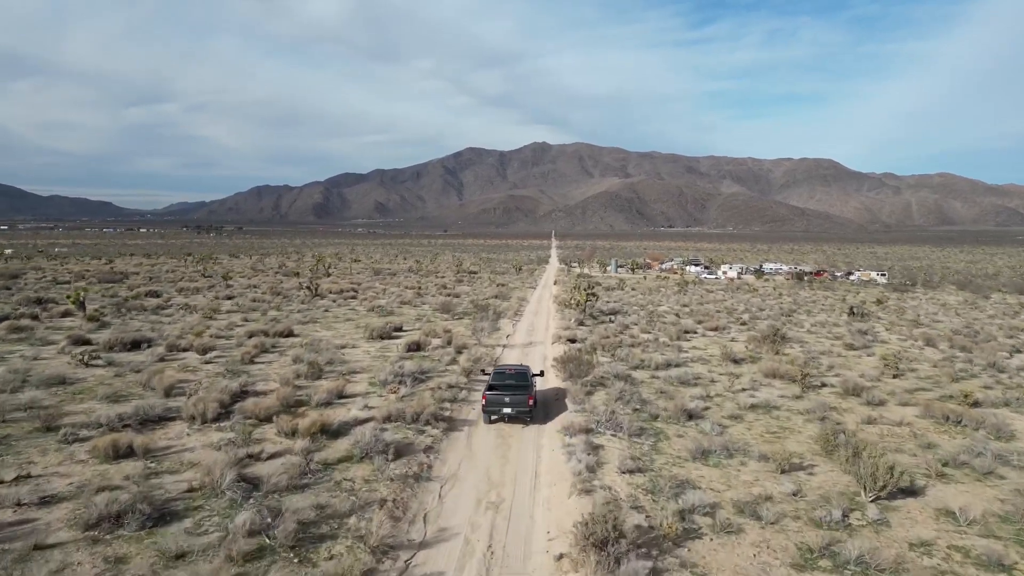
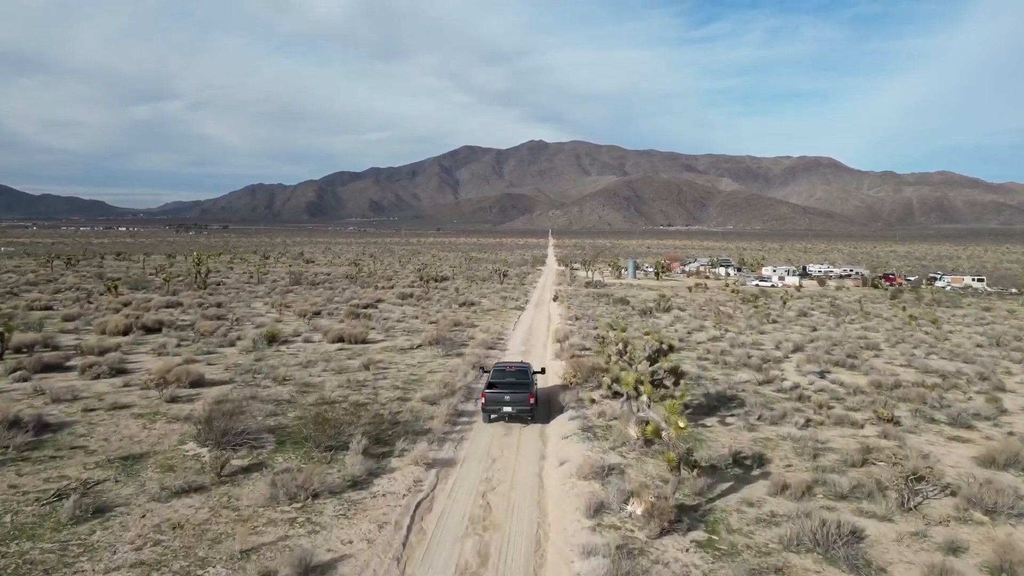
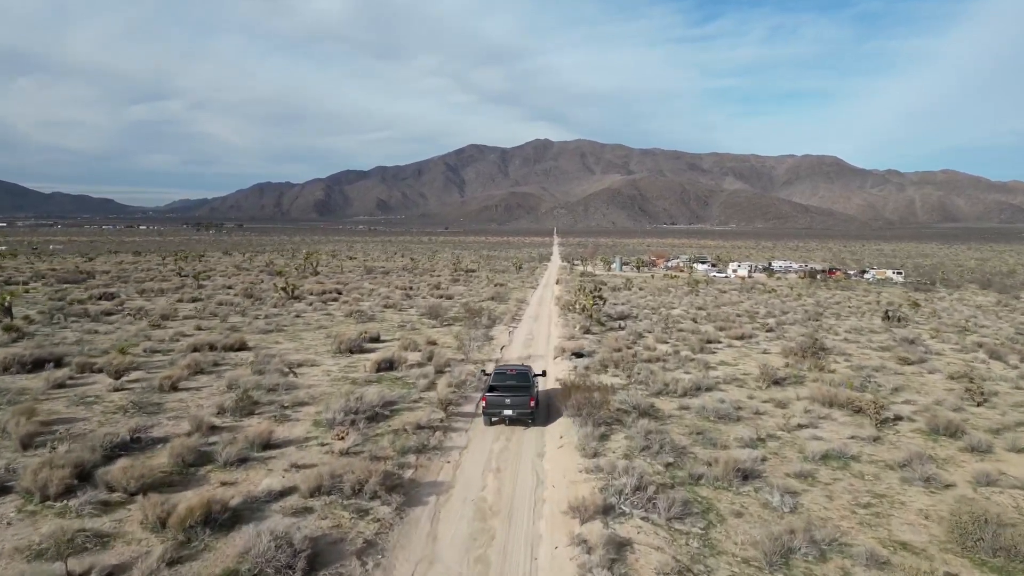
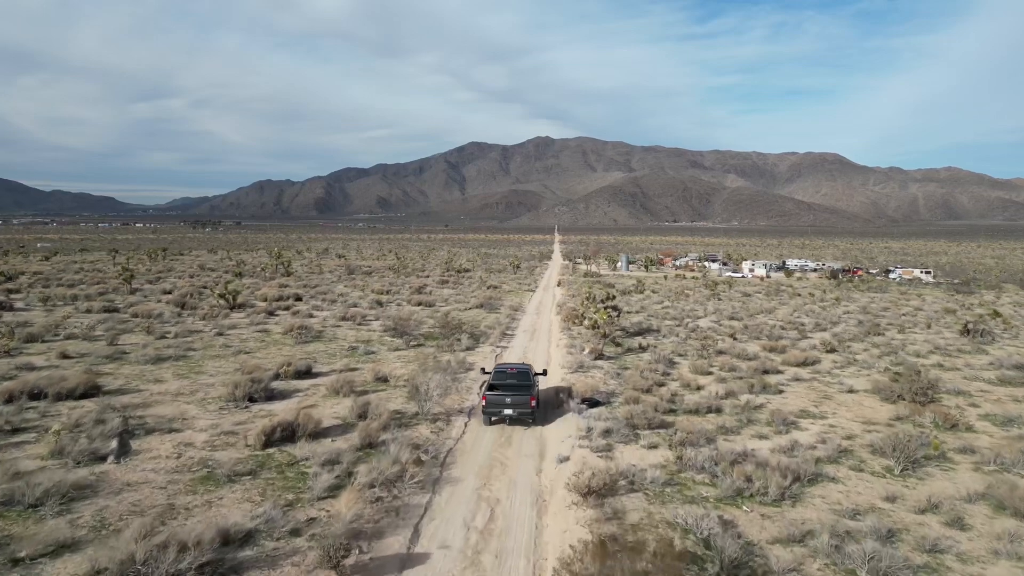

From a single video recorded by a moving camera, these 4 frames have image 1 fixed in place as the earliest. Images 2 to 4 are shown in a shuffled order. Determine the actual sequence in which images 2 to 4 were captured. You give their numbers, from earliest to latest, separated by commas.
3, 4, 2
